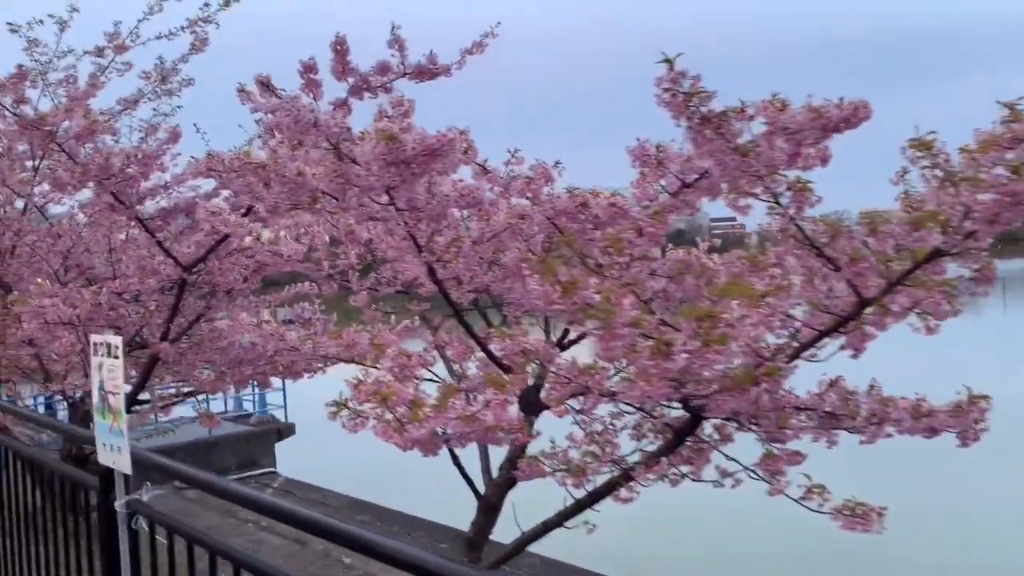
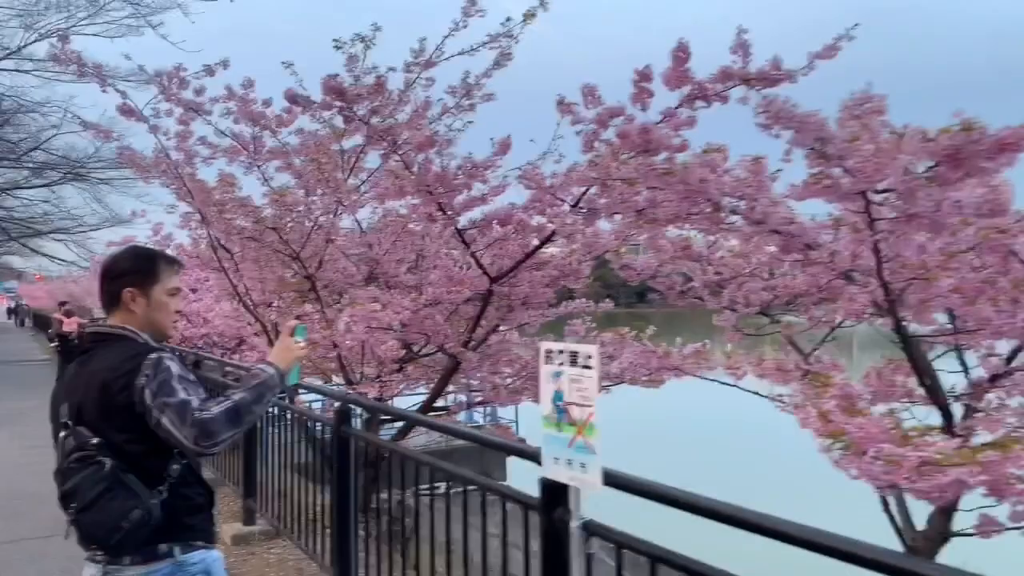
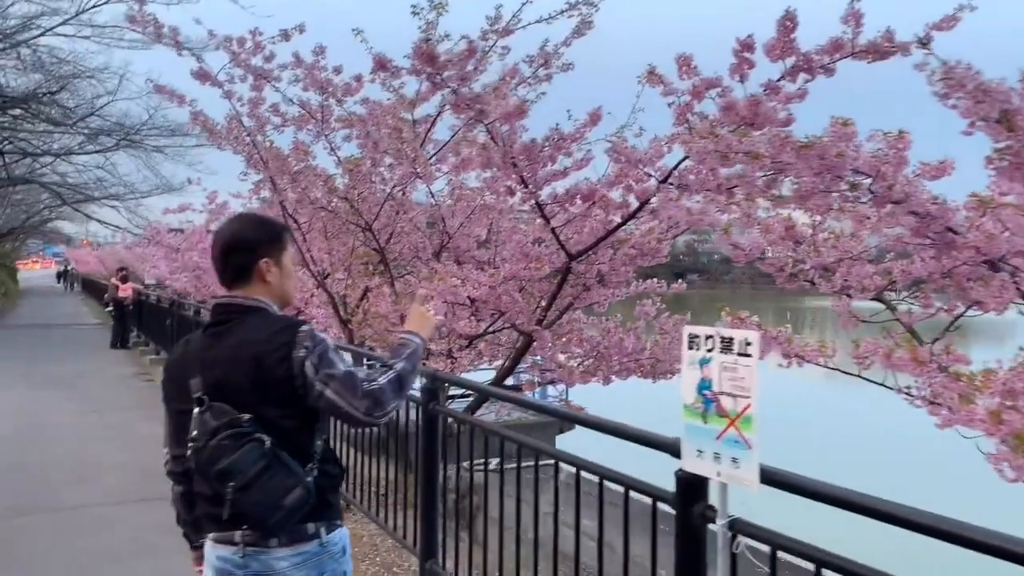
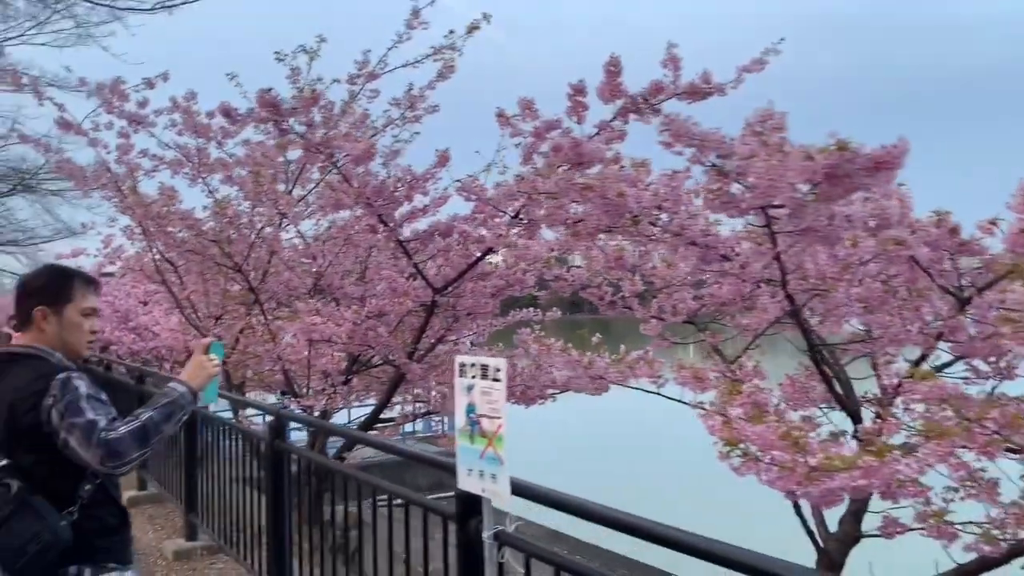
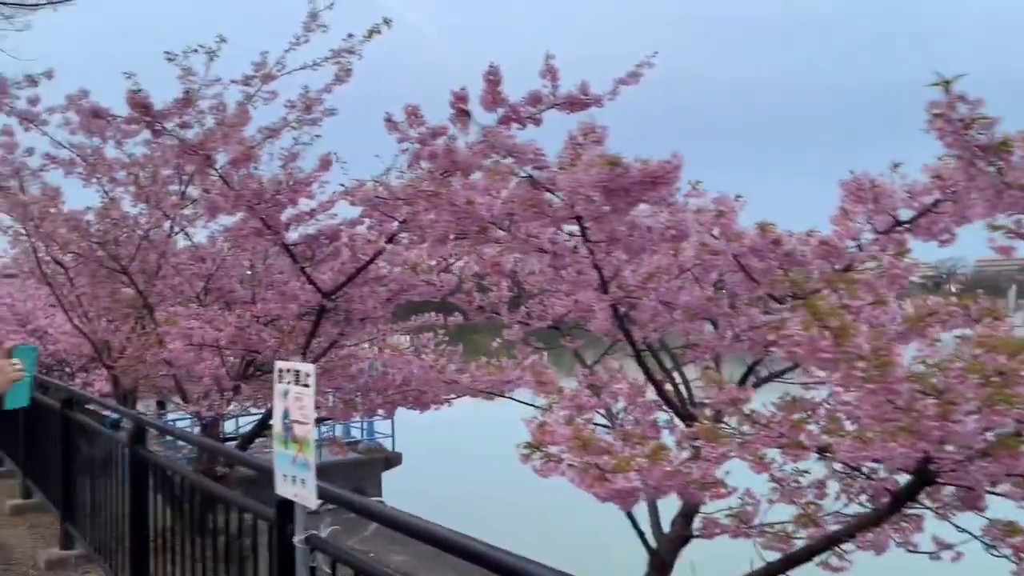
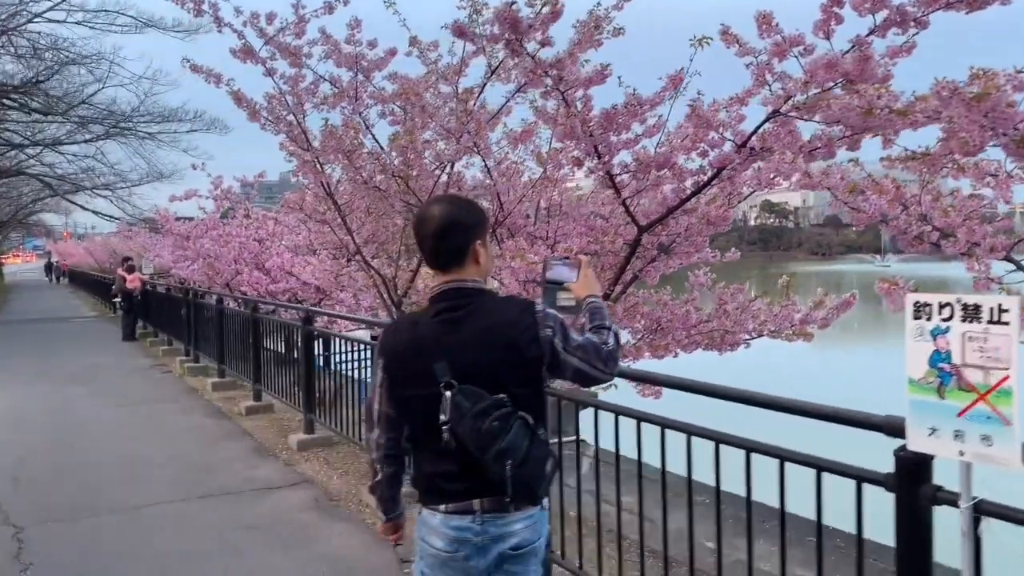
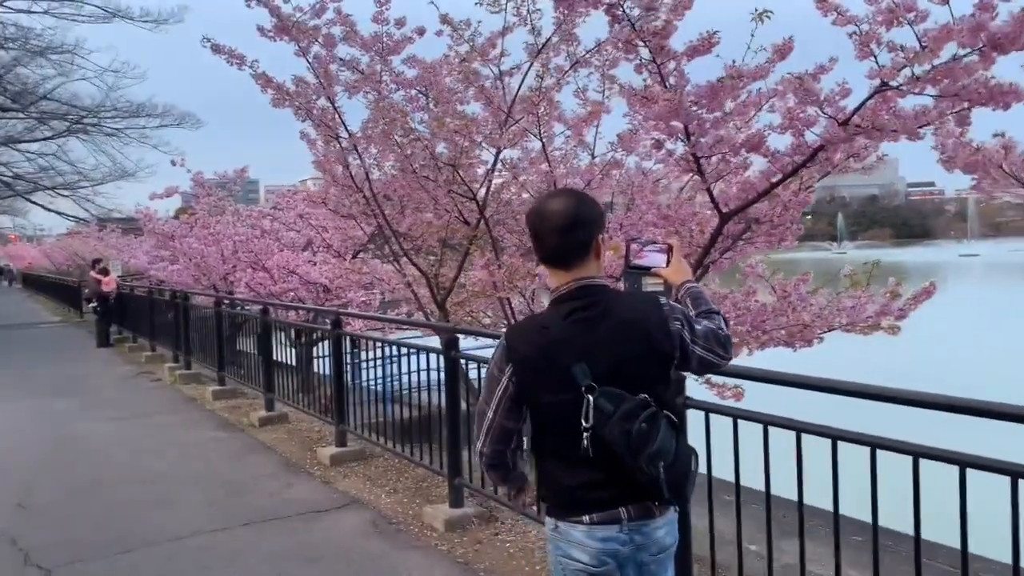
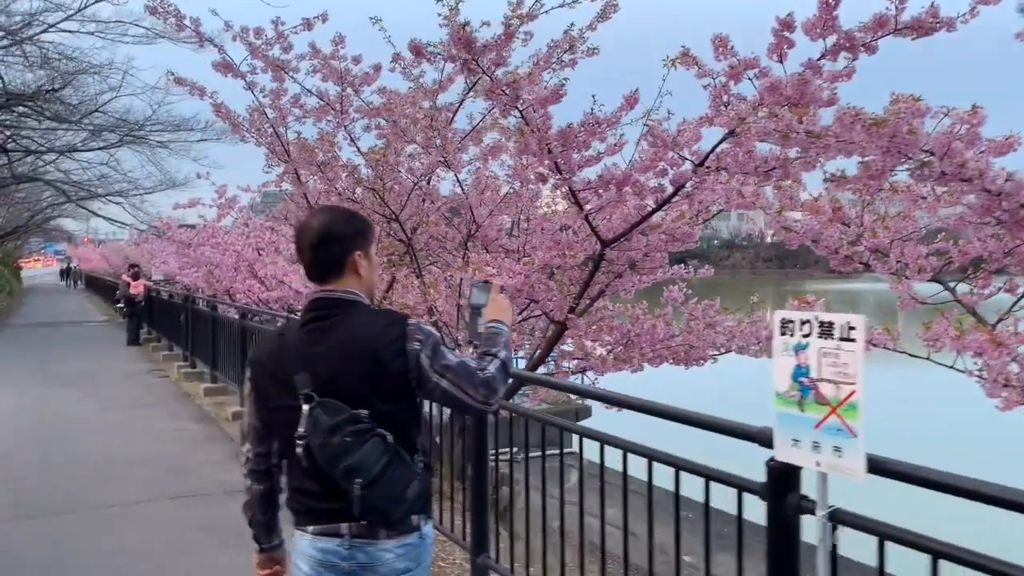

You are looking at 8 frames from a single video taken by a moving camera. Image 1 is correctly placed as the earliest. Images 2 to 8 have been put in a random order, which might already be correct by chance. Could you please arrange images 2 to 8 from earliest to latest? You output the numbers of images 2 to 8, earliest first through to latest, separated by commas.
5, 4, 2, 3, 8, 6, 7
